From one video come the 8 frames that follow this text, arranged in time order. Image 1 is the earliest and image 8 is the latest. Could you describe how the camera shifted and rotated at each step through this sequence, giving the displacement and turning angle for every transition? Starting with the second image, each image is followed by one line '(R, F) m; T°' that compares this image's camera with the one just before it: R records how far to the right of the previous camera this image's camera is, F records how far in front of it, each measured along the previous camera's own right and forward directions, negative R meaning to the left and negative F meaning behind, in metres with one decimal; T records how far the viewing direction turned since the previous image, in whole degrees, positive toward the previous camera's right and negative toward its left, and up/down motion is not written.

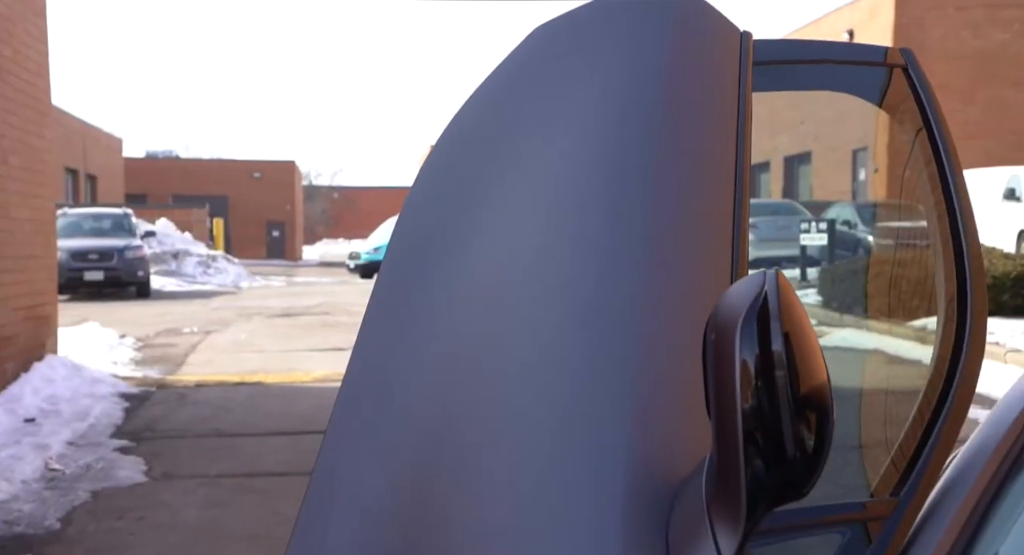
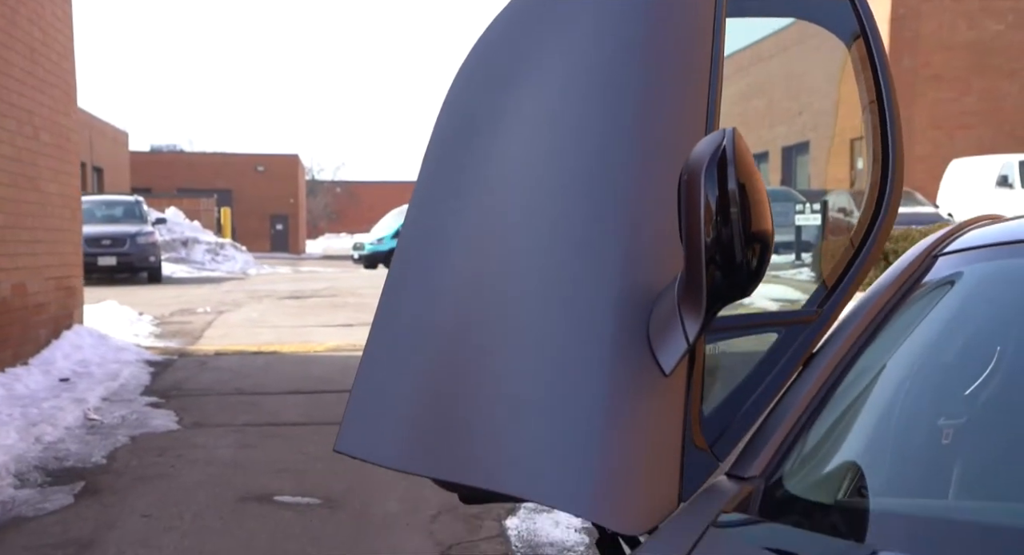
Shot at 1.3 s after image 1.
(0.0, -0.4) m; 0°
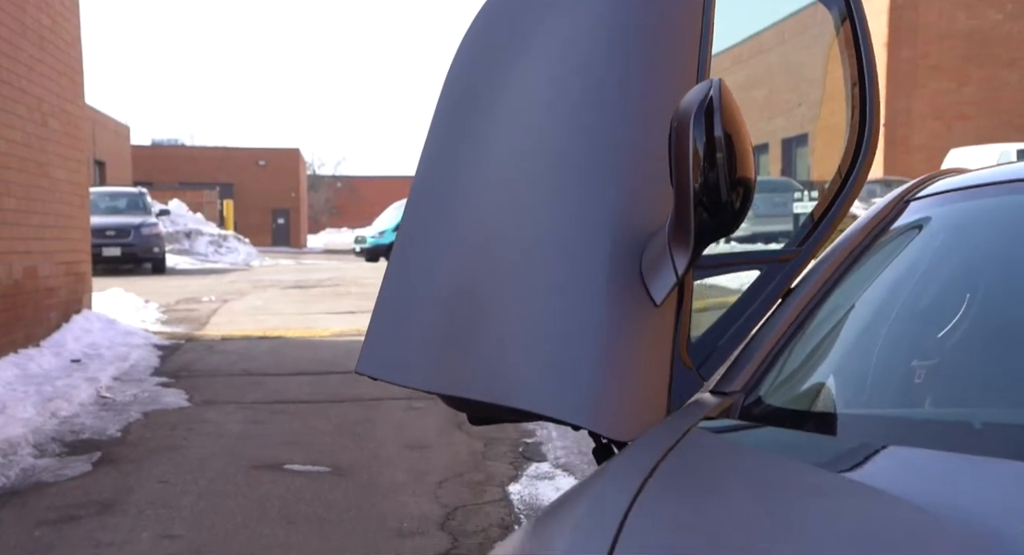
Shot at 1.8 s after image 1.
(0.0, -0.2) m; 0°
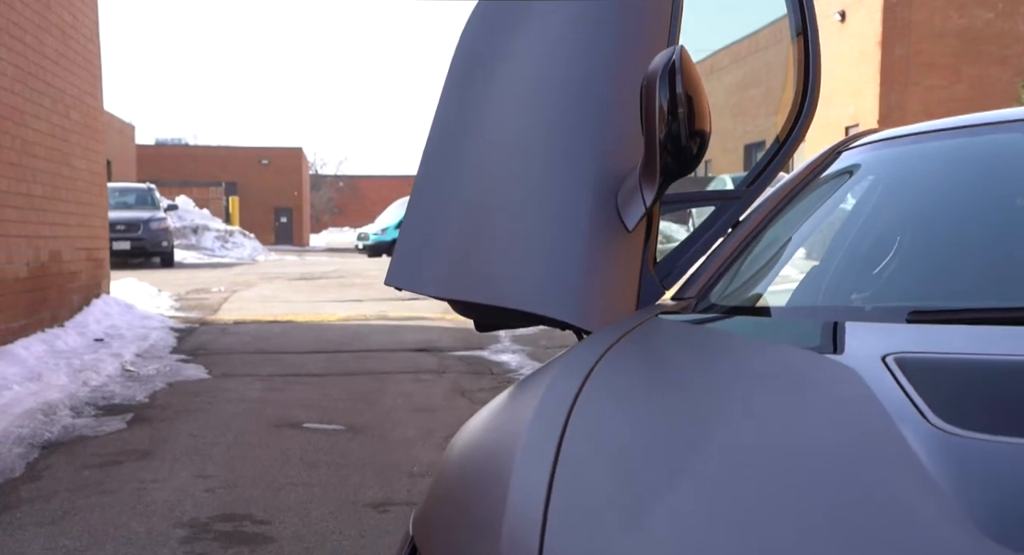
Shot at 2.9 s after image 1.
(0.0, -0.4) m; 0°
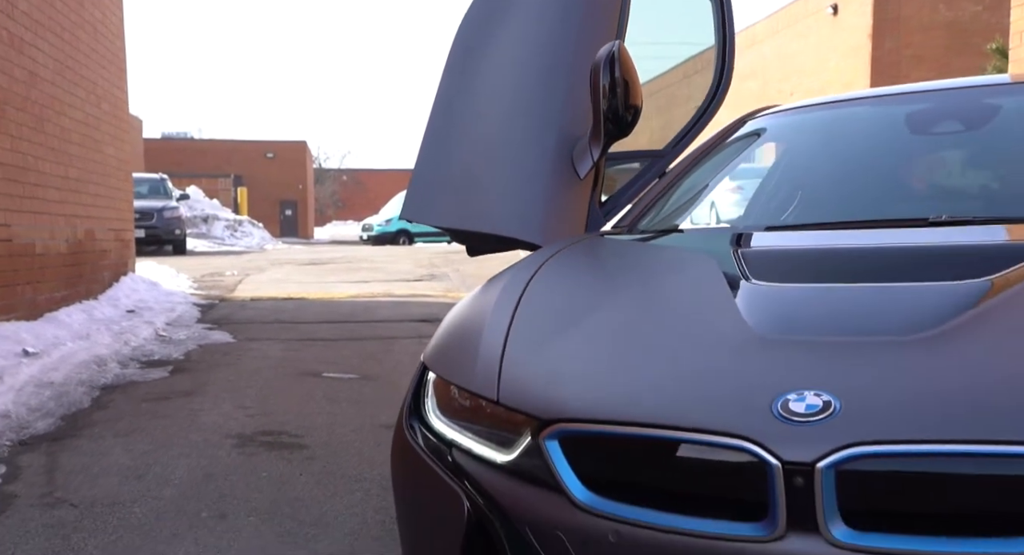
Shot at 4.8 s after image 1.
(+0.1, -0.7) m; 0°
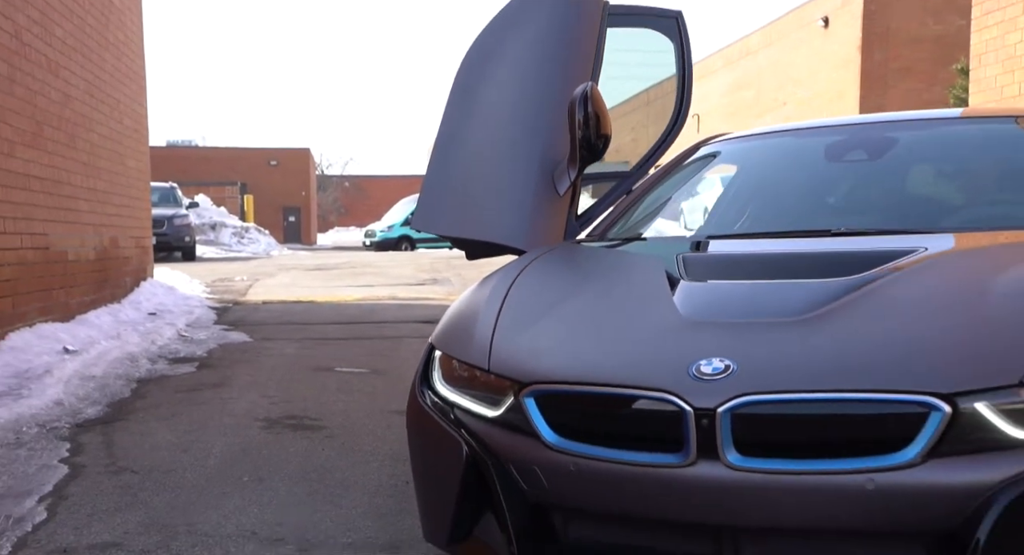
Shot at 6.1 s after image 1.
(0.0, -0.6) m; 0°
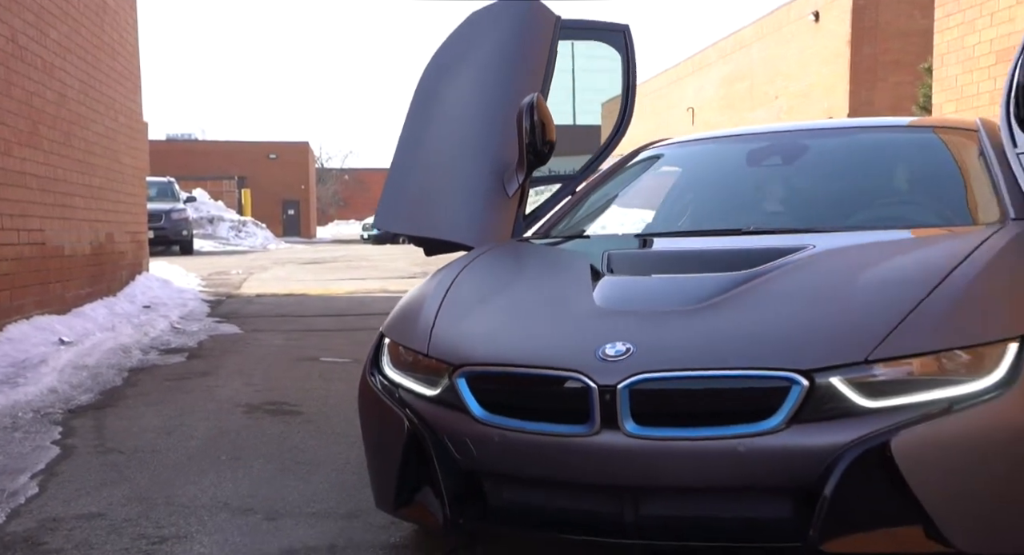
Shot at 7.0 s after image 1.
(+0.2, -0.3) m; 0°
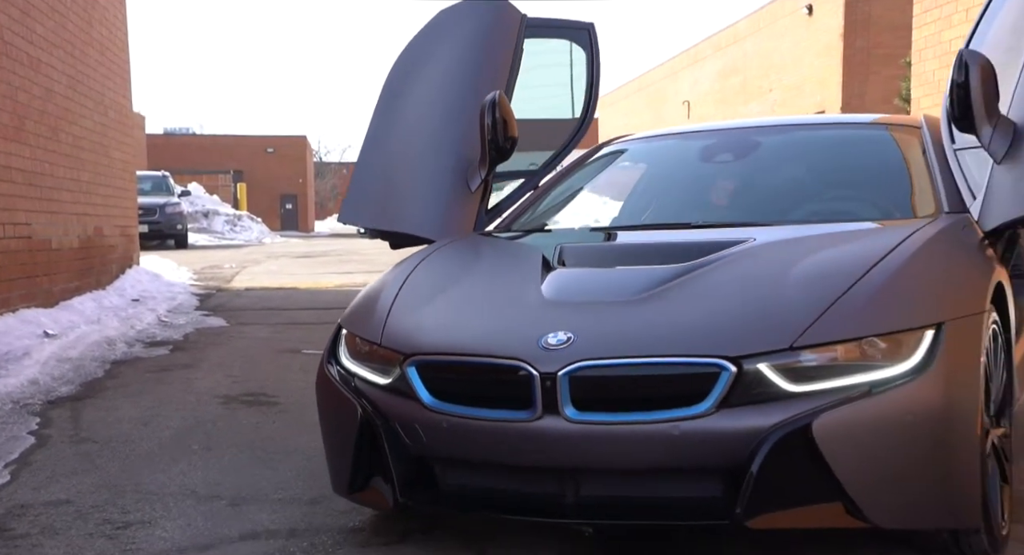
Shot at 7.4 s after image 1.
(+0.1, -0.1) m; 0°
